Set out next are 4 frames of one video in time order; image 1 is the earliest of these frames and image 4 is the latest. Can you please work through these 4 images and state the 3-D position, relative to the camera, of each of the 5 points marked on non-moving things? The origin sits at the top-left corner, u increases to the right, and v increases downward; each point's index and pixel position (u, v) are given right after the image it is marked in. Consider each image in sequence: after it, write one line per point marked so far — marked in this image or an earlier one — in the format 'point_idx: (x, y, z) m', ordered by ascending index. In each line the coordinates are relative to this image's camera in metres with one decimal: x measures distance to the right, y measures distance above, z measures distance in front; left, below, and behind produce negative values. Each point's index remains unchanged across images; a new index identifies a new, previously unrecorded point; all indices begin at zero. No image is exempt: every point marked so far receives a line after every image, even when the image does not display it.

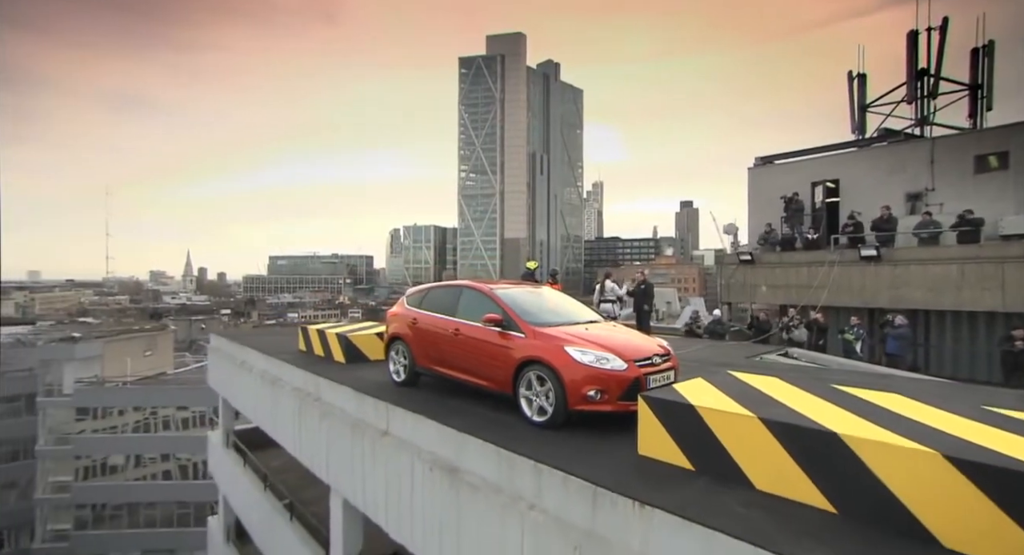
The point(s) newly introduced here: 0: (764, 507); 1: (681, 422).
0: (+1.9, -1.7, +3.5) m
1: (+1.5, -1.3, +4.3) m
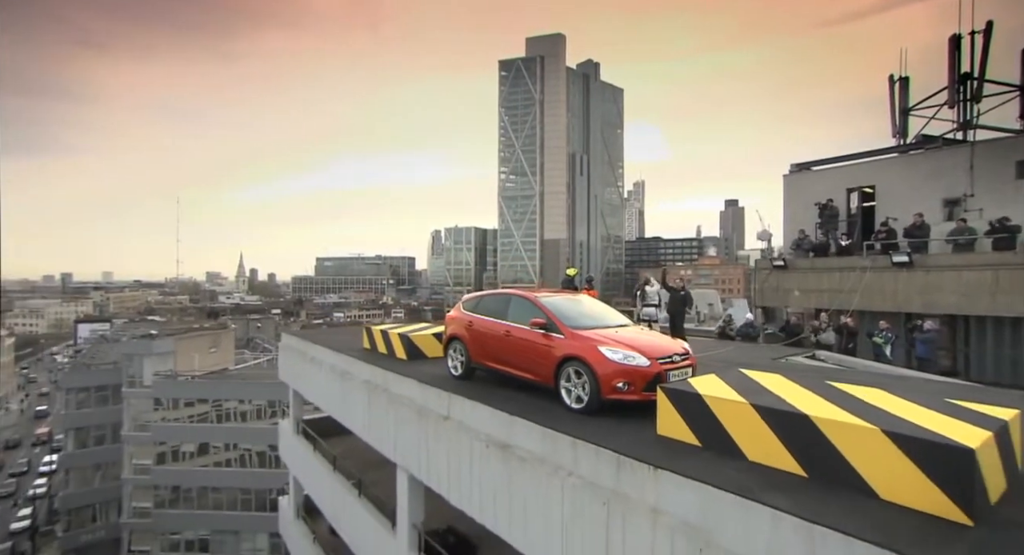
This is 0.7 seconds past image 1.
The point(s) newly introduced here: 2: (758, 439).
0: (+2.3, -1.8, +4.5) m
1: (+2.0, -1.5, +5.4) m
2: (+2.5, -1.6, +4.7) m
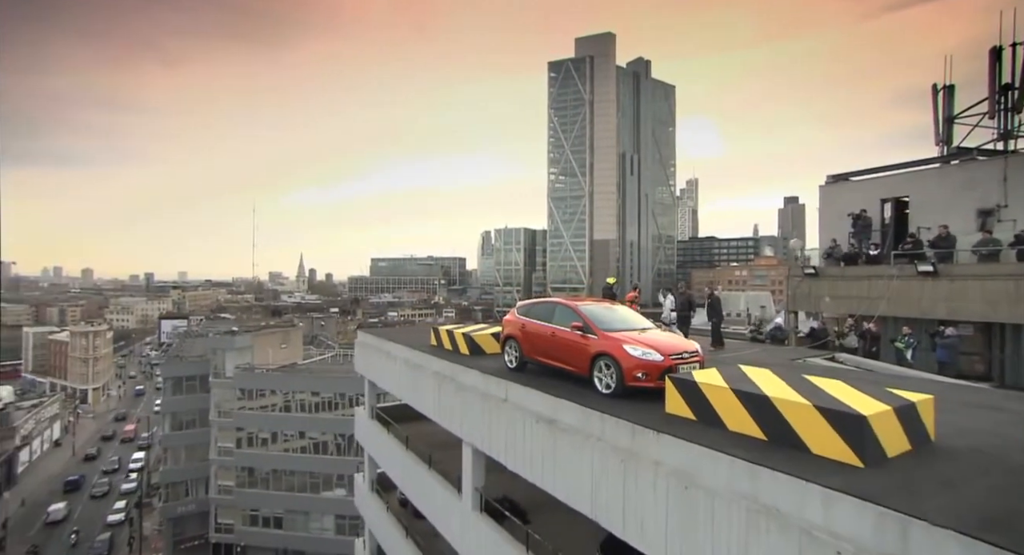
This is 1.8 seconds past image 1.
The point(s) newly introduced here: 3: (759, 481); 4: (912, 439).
0: (+2.8, -2.1, +6.2) m
1: (+2.7, -1.7, +7.1) m
2: (+3.0, -1.9, +6.4) m
3: (+2.7, -2.2, +5.2) m
4: (+4.7, -1.9, +5.6) m
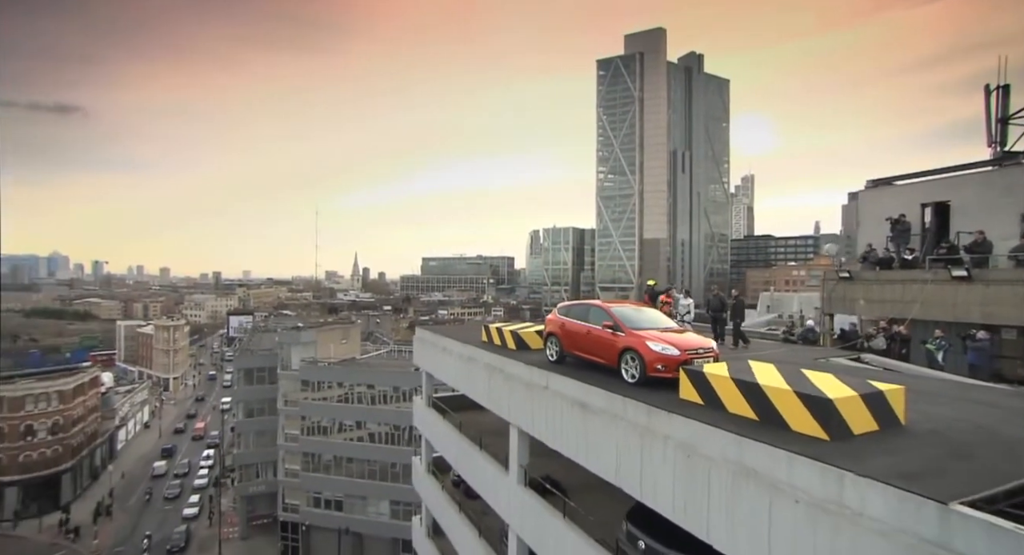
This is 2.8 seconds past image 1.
0: (+3.4, -2.2, +7.5) m
1: (+3.3, -1.8, +8.4) m
2: (+3.6, -2.0, +7.7) m
3: (+3.2, -2.4, +6.5) m
4: (+5.2, -2.0, +6.7) m
